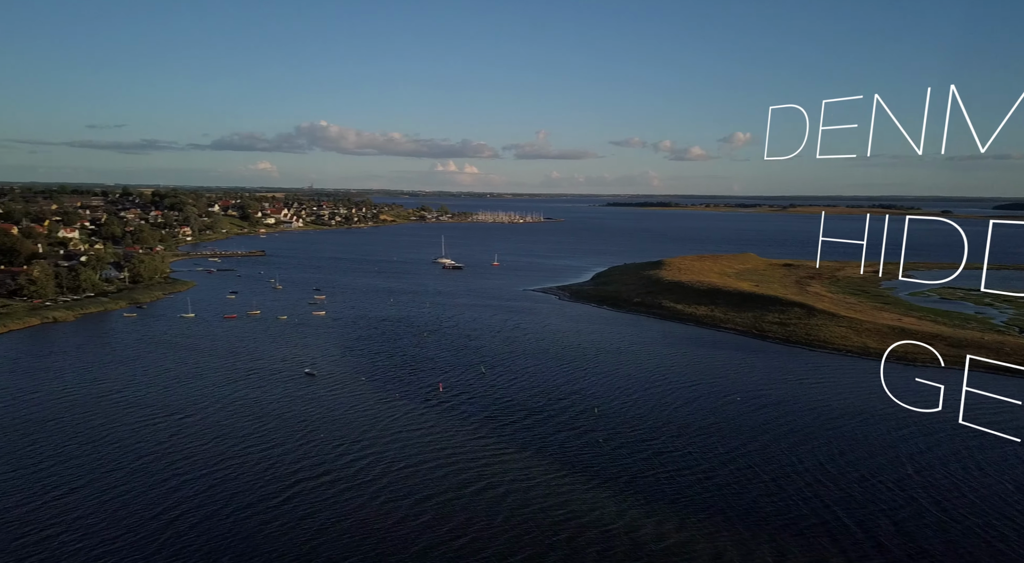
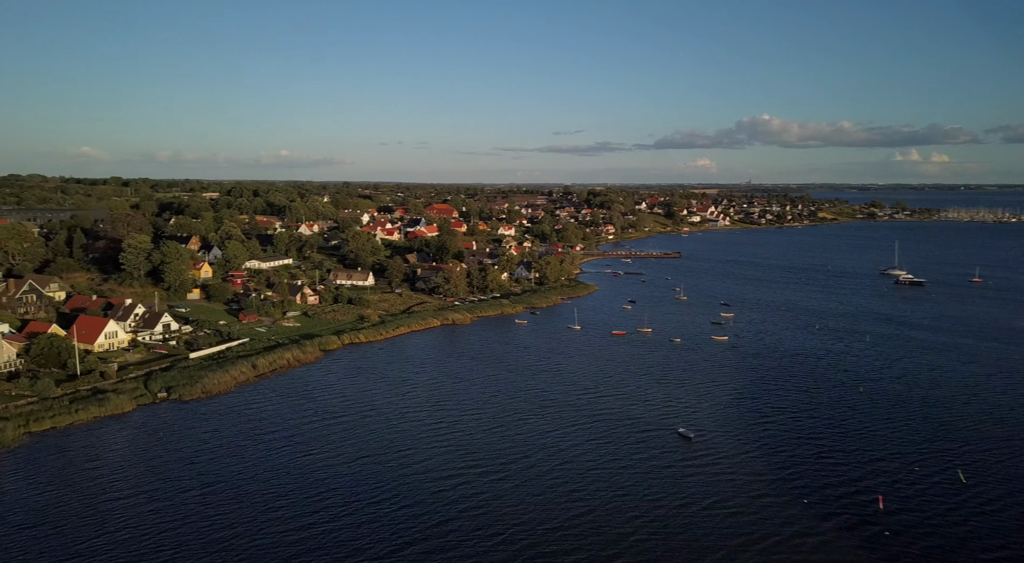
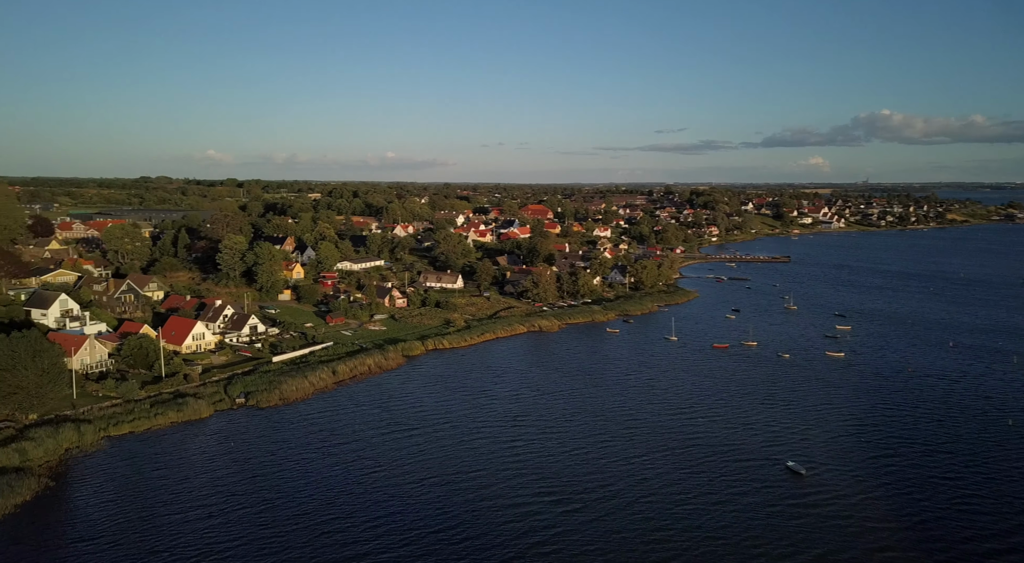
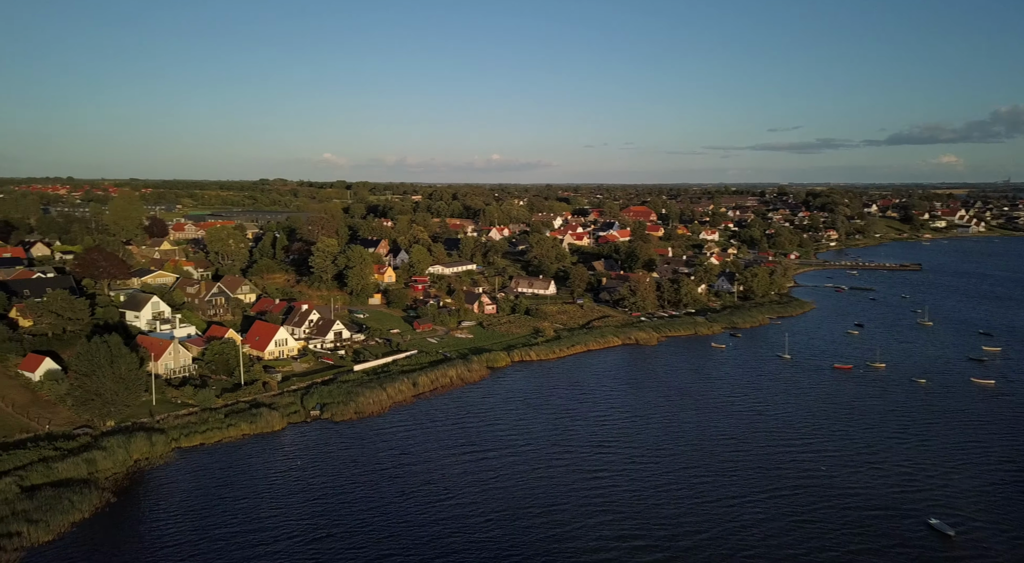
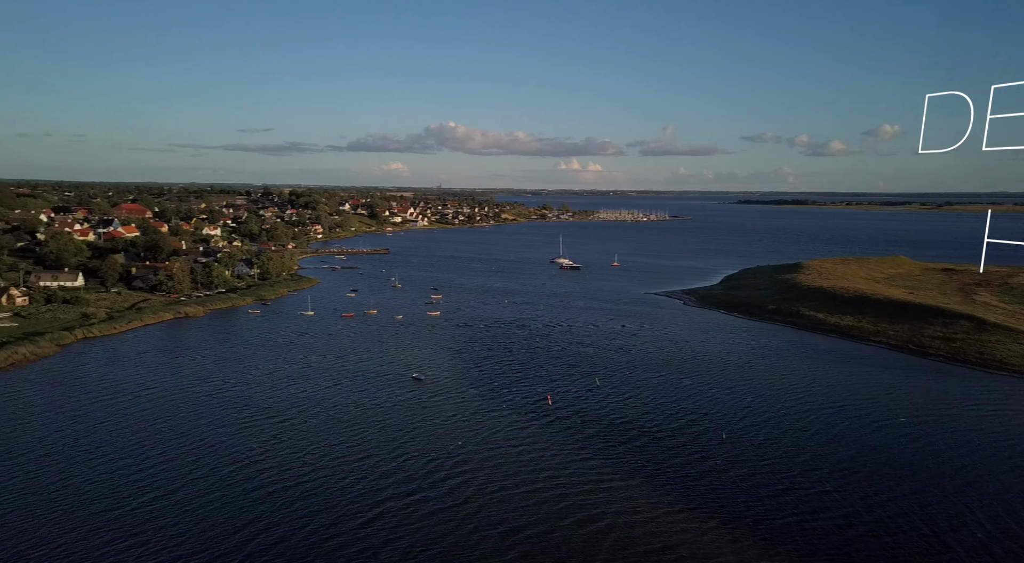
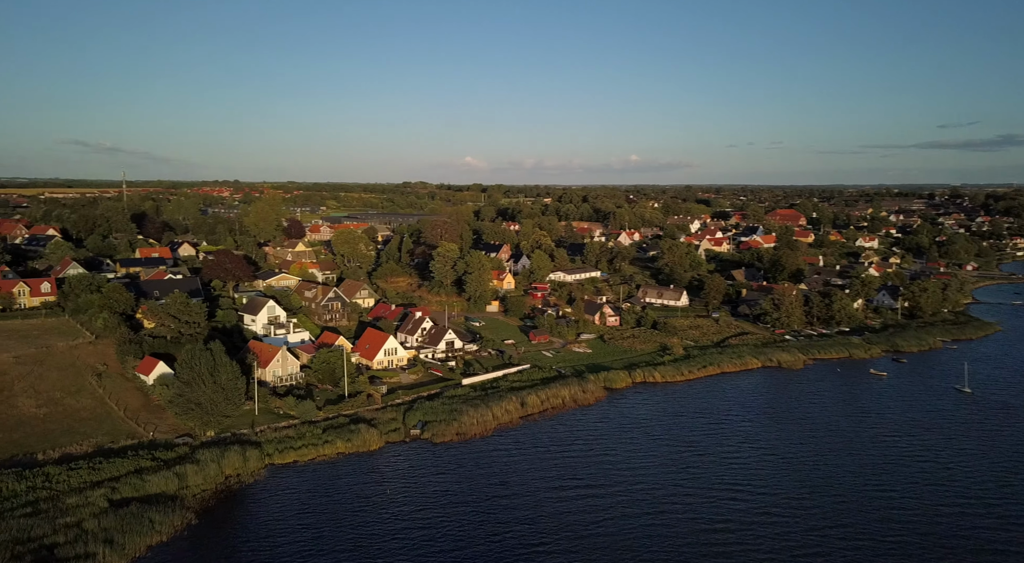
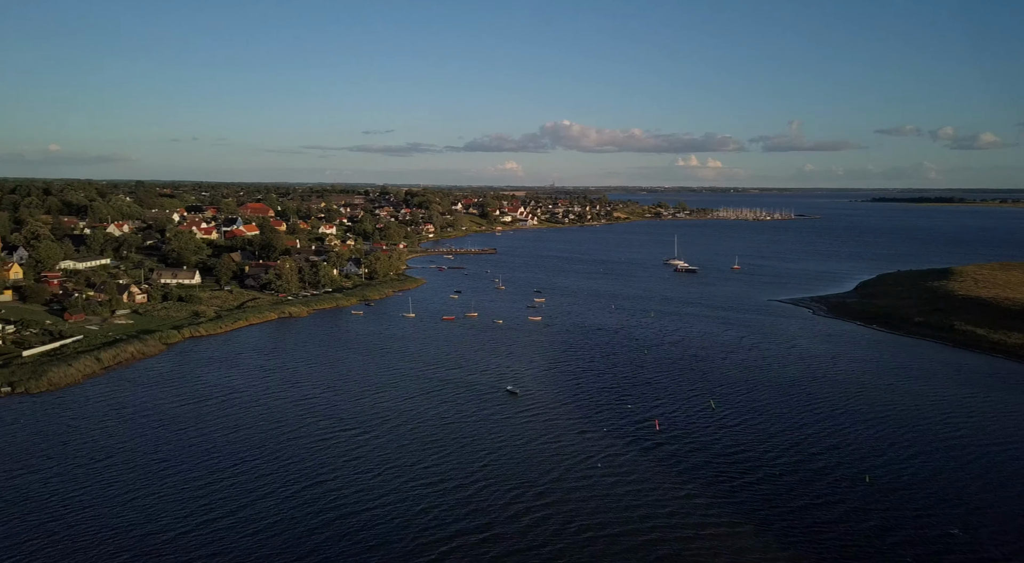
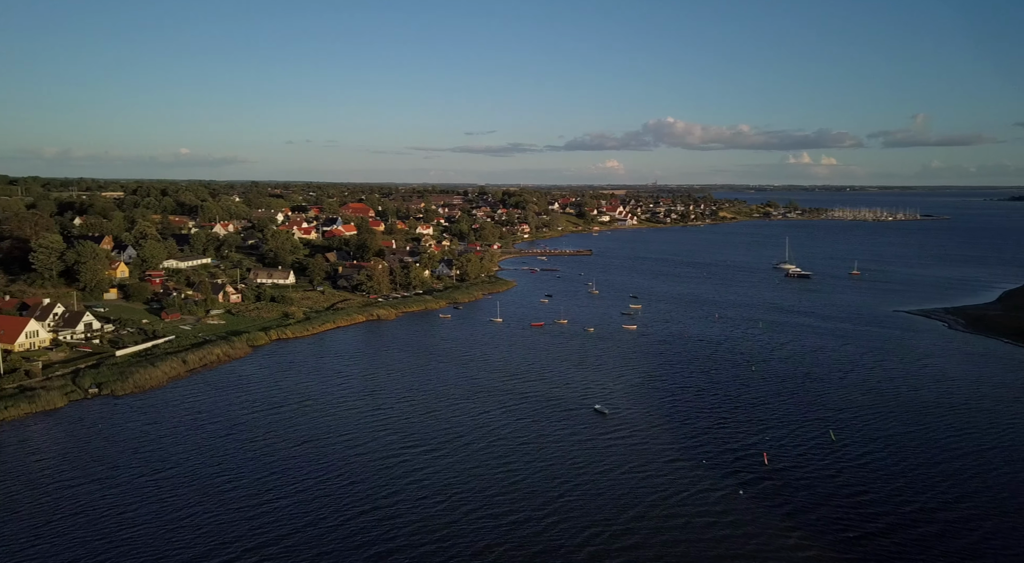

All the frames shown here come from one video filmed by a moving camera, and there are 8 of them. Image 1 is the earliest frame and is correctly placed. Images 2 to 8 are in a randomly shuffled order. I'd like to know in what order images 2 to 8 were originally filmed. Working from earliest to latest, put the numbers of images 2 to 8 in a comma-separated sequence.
5, 7, 8, 2, 3, 4, 6
